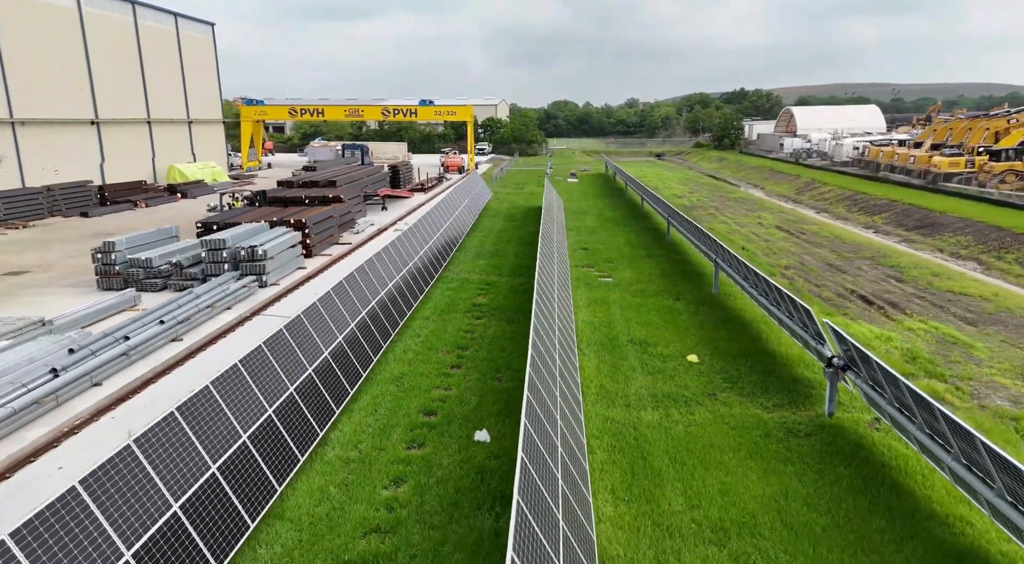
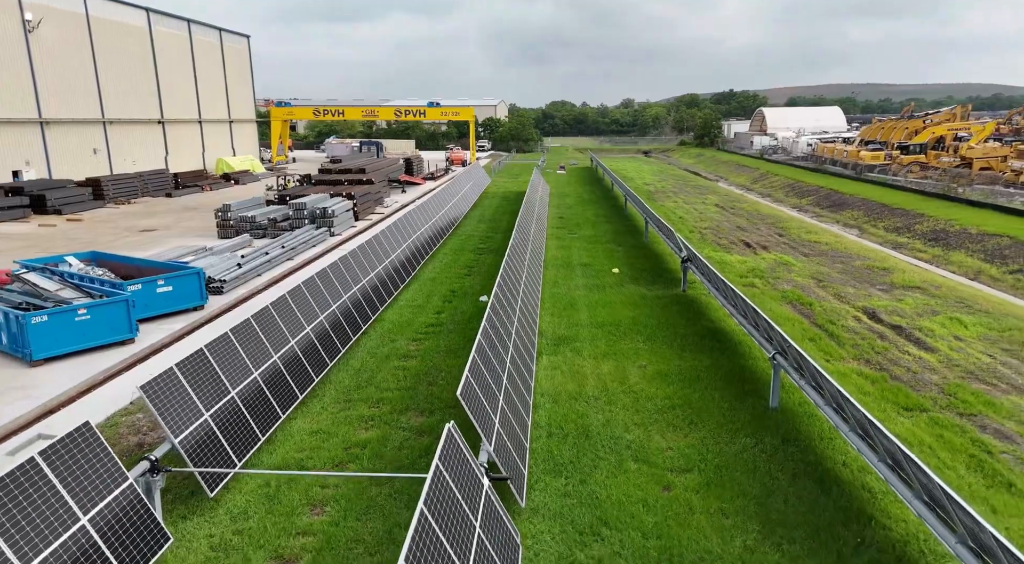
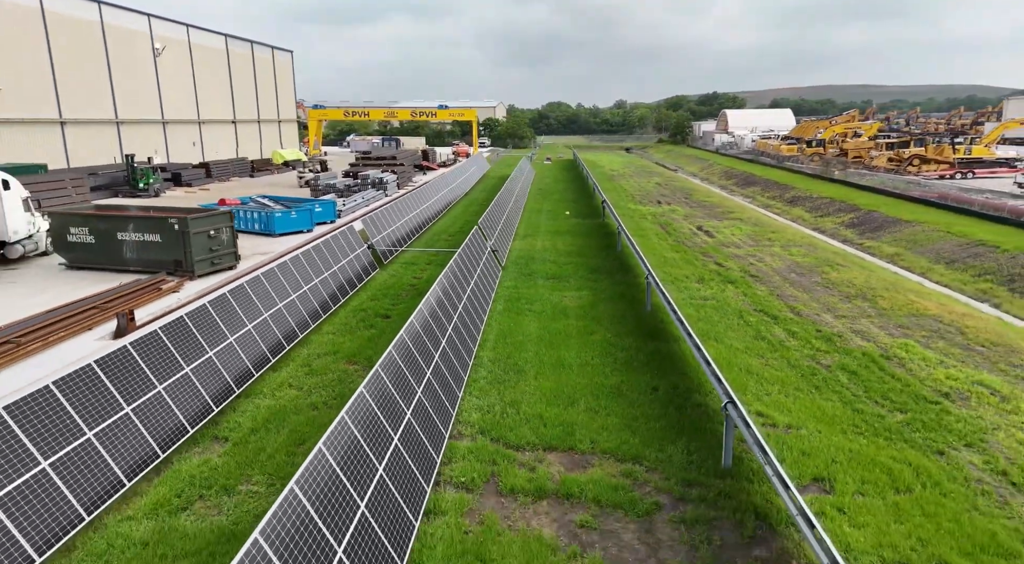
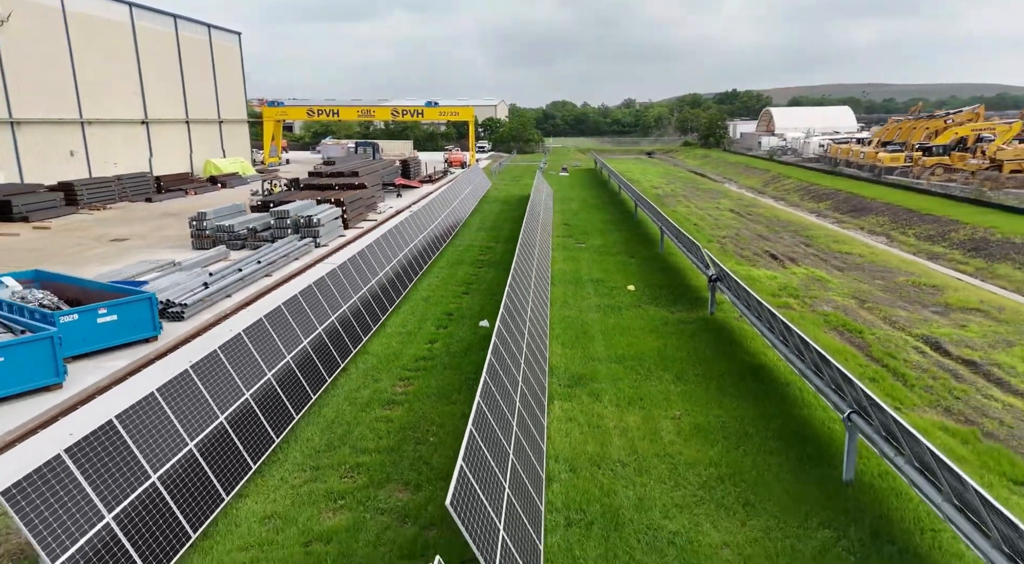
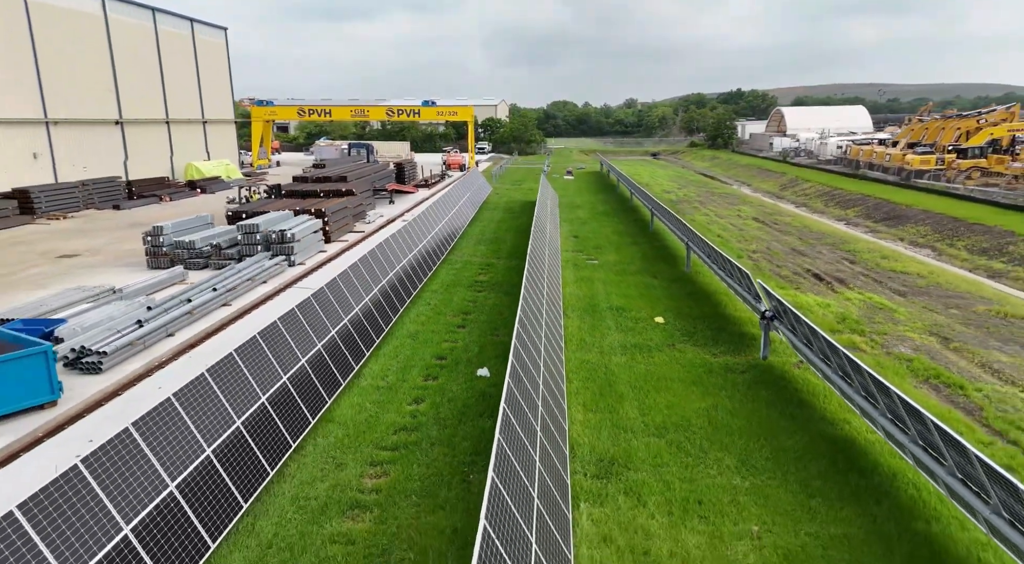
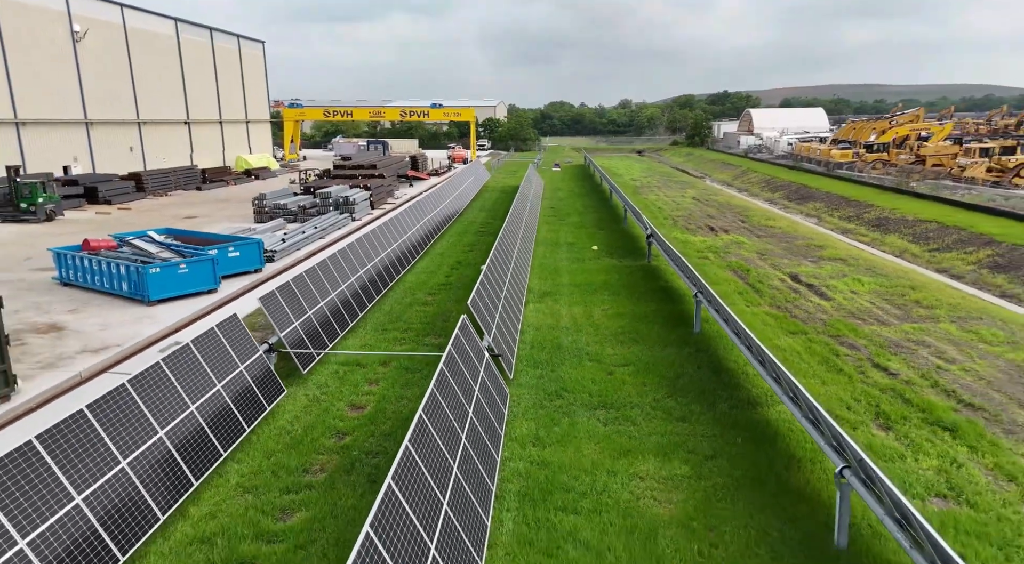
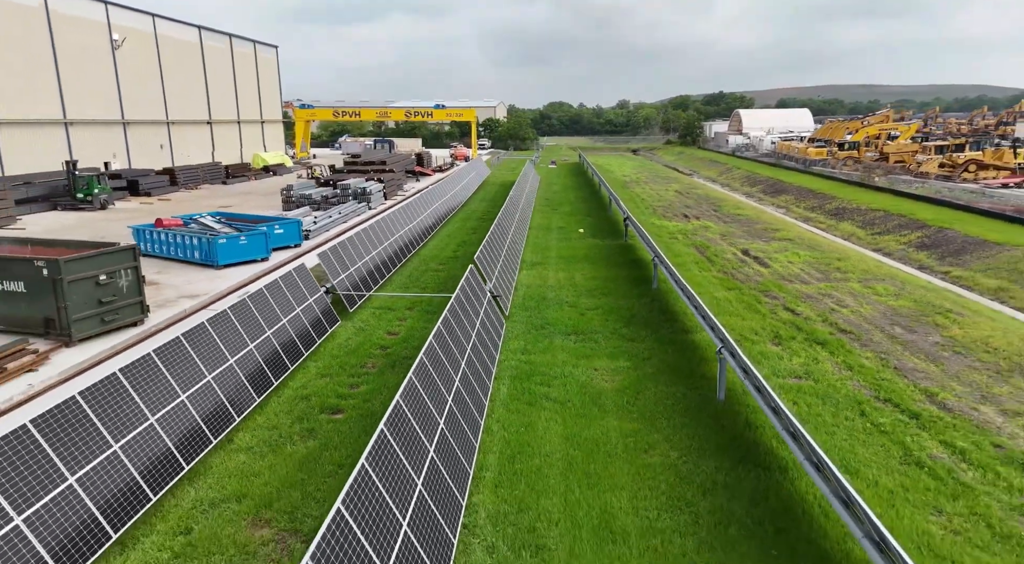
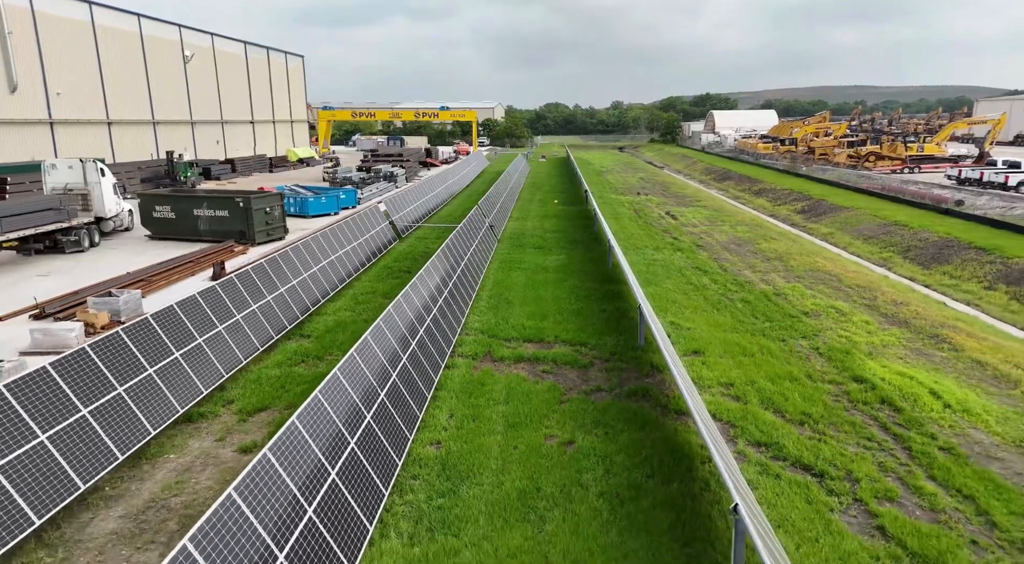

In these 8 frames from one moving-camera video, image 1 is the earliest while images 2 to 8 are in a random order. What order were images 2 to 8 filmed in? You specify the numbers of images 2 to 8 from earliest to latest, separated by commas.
5, 4, 2, 6, 7, 3, 8
